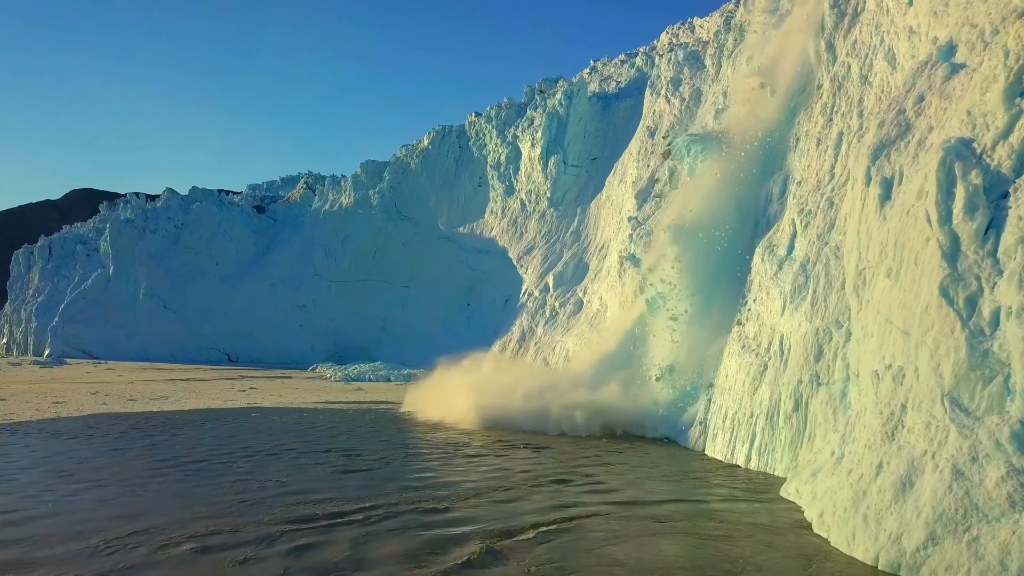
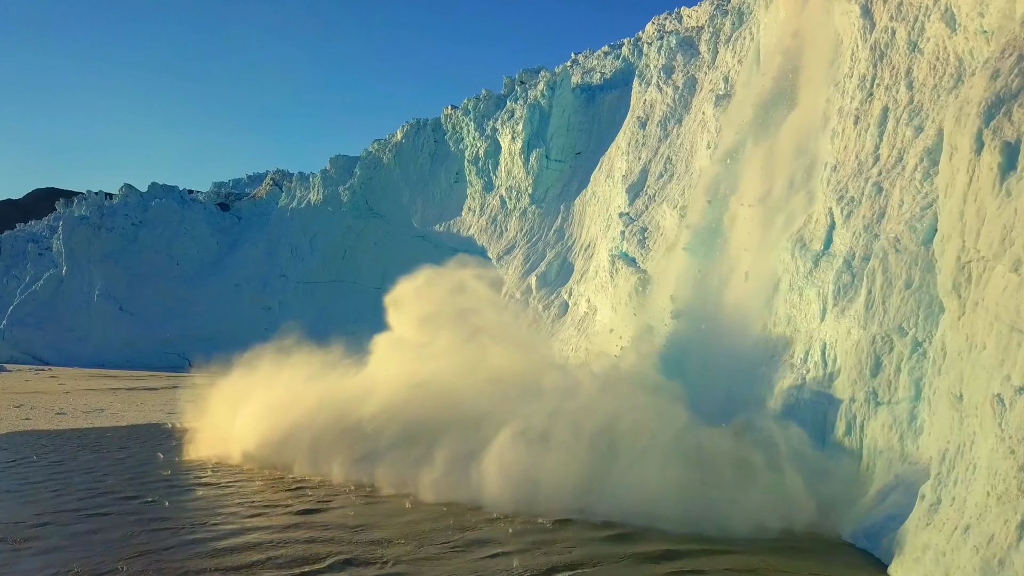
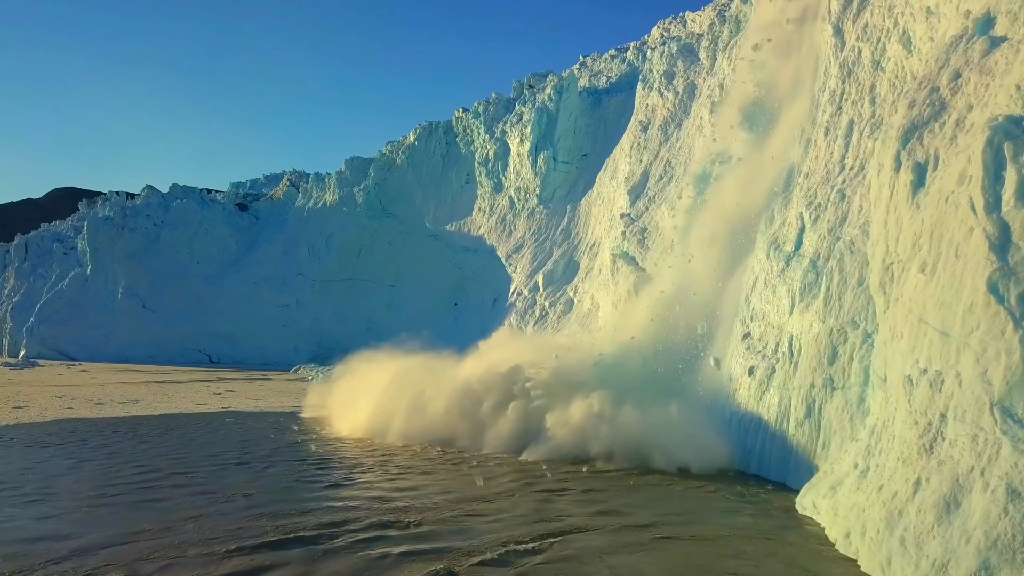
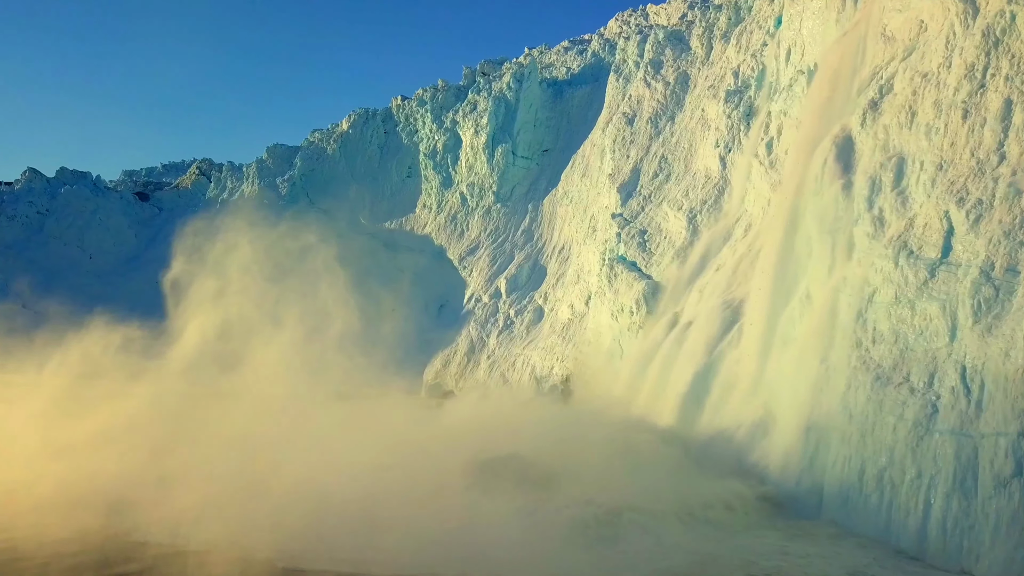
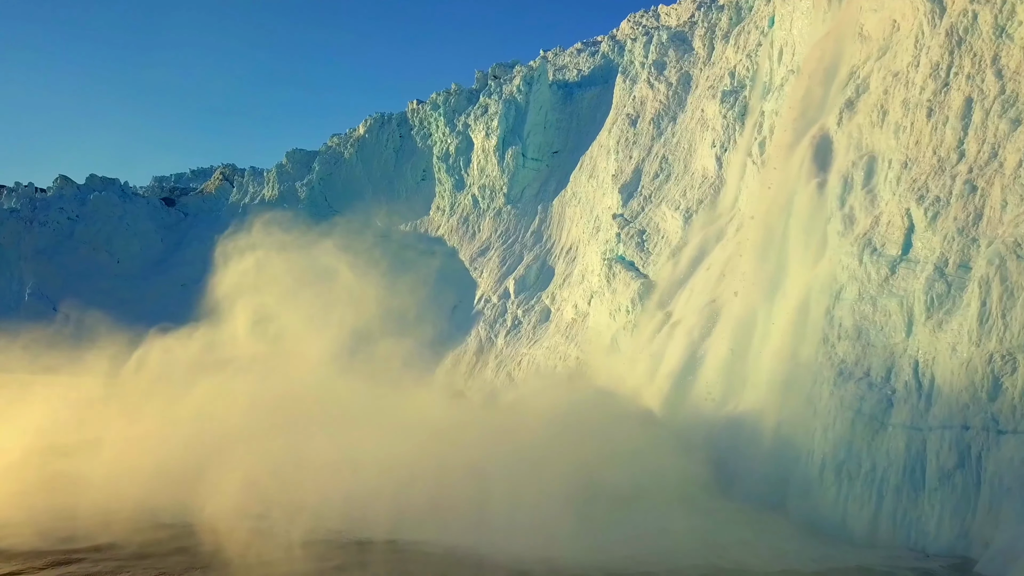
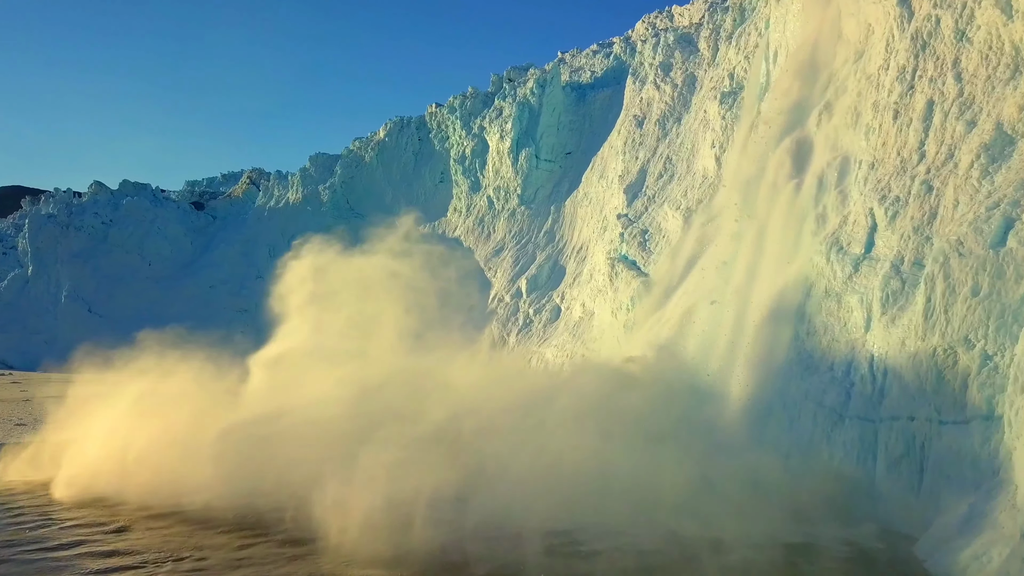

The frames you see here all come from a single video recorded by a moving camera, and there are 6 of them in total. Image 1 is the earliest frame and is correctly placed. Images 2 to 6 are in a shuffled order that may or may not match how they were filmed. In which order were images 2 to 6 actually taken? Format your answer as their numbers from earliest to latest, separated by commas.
3, 2, 6, 5, 4
